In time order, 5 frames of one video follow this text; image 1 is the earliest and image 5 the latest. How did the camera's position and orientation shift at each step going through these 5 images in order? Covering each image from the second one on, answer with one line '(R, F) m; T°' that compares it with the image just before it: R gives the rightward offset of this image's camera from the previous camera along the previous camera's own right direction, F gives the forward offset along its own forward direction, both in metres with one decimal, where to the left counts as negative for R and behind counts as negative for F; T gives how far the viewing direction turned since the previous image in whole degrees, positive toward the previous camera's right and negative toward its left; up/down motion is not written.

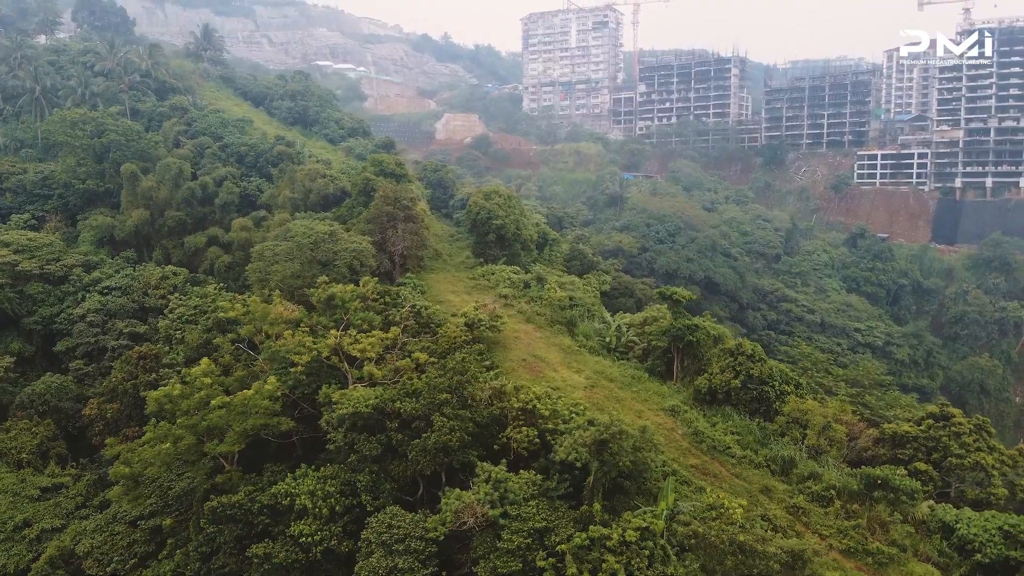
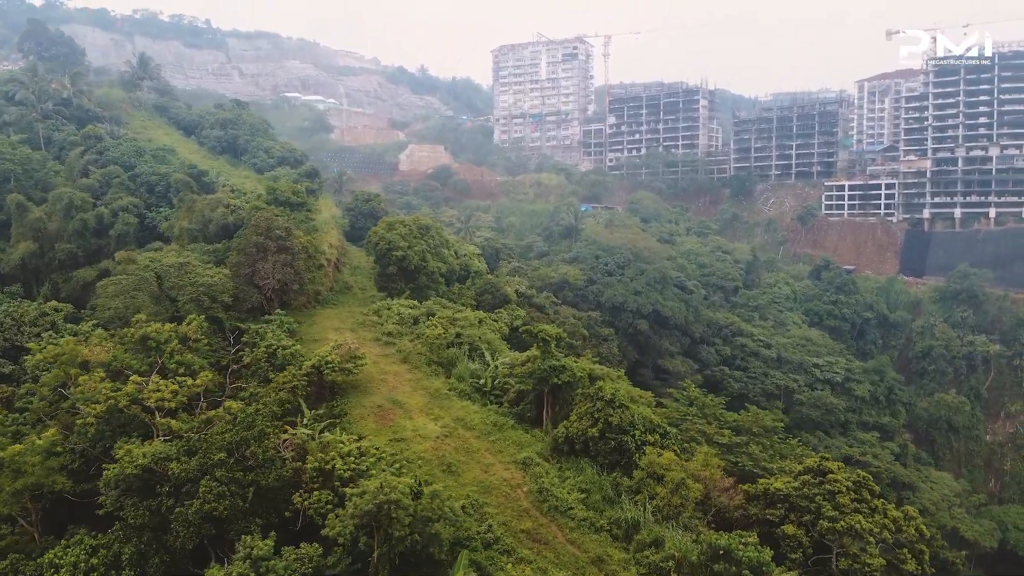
(+2.4, +1.2) m; 0°
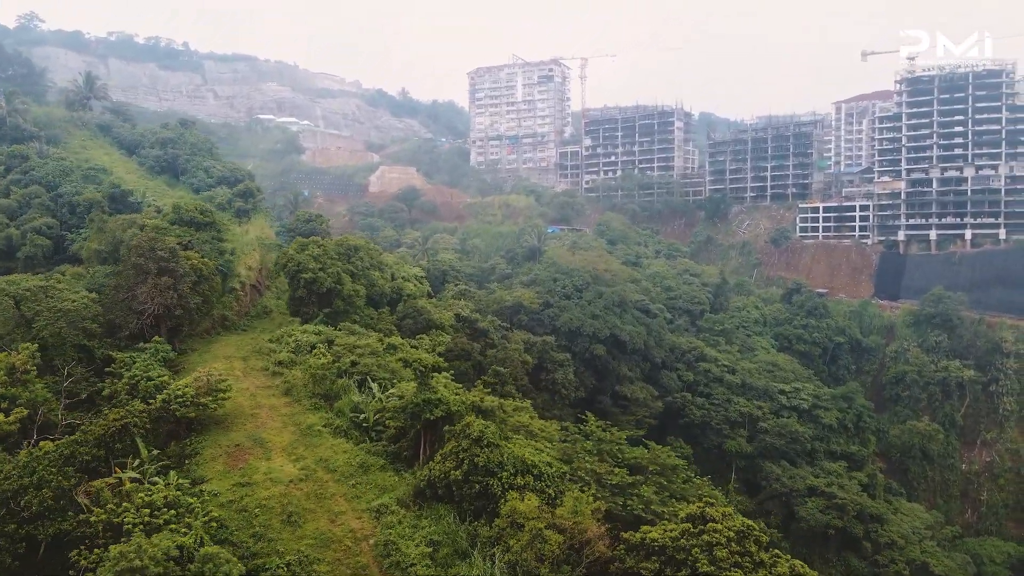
(+1.8, +1.0) m; 0°
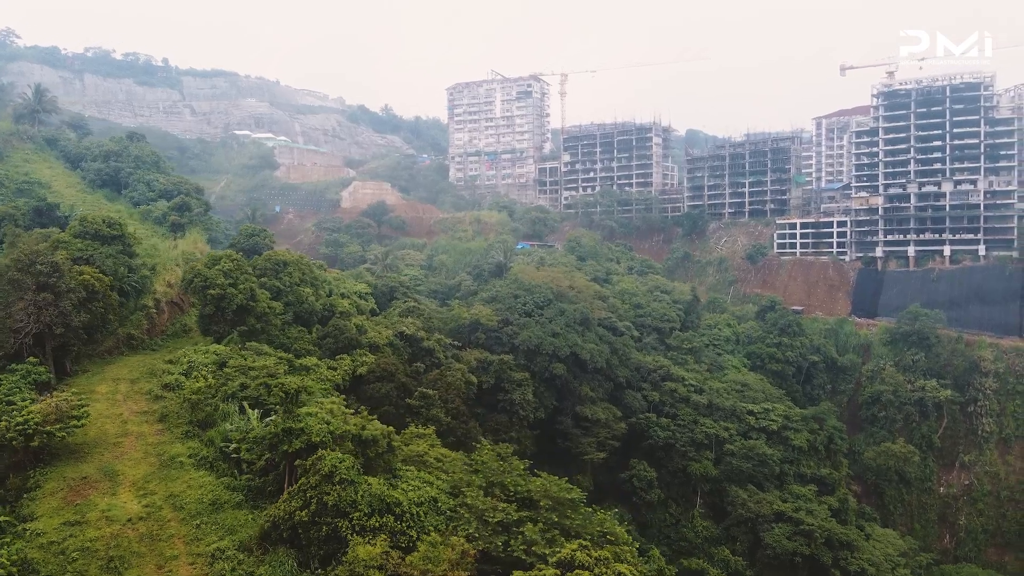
(+1.6, +1.0) m; 0°
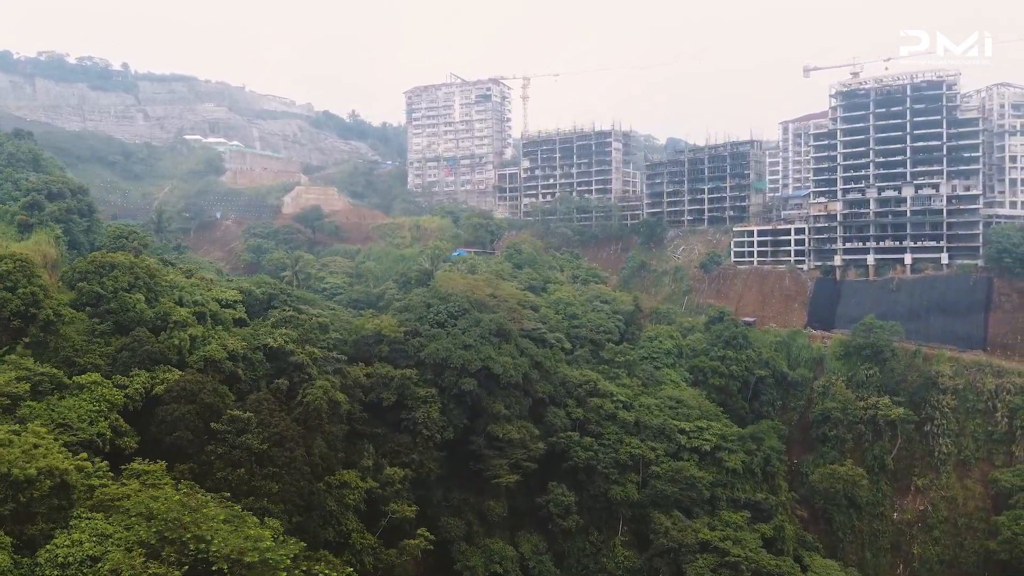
(+3.4, +2.2) m; 0°
